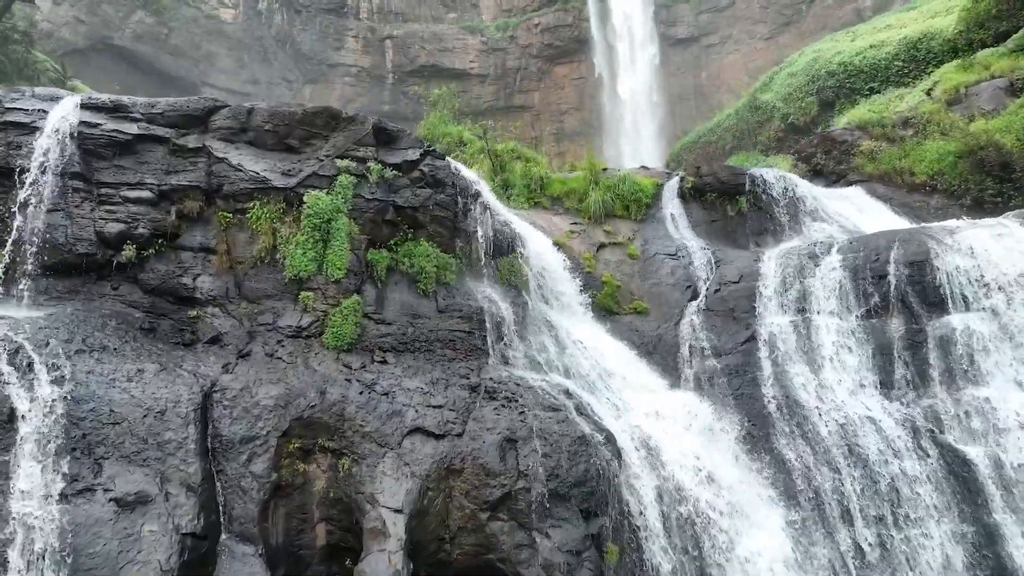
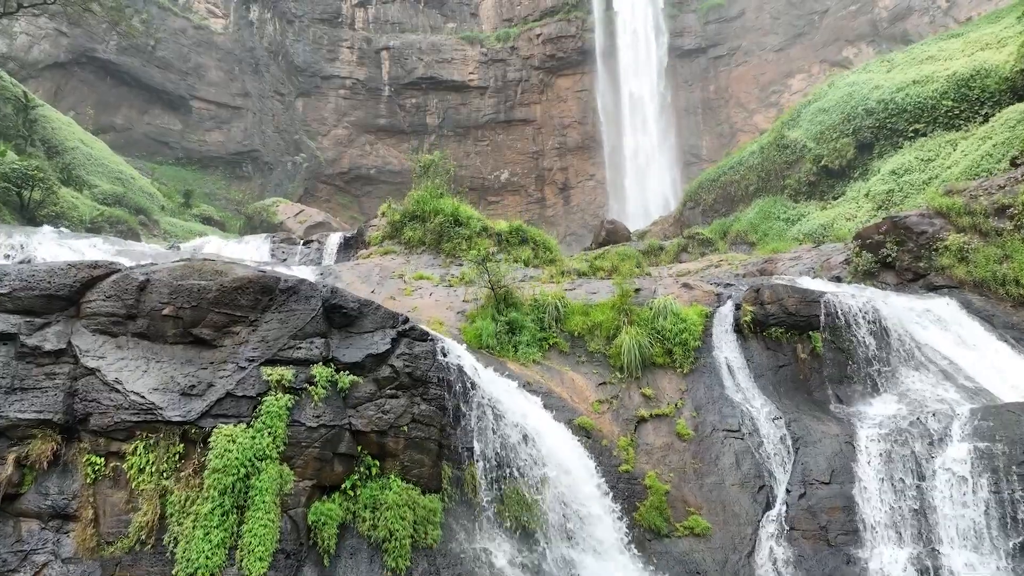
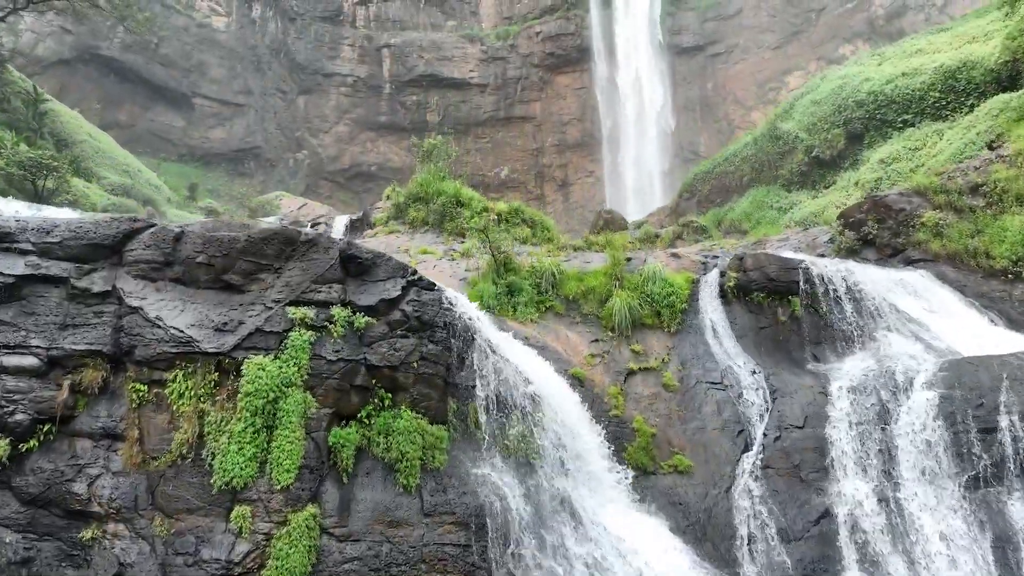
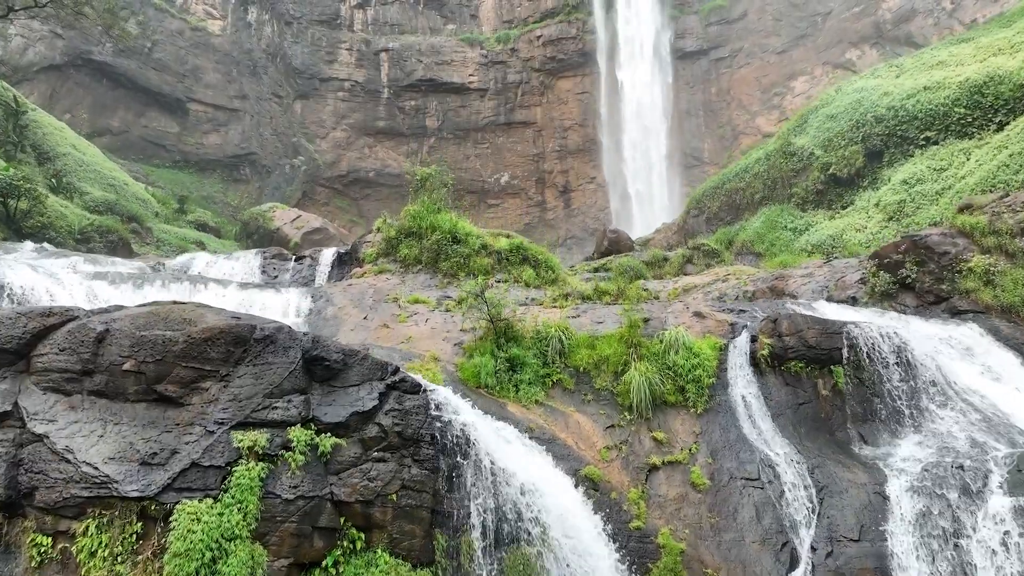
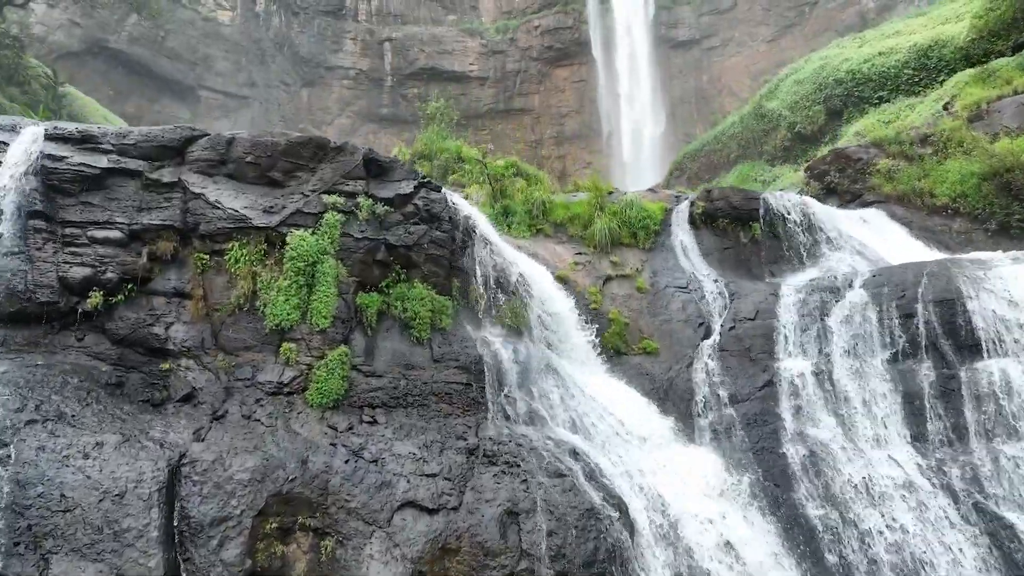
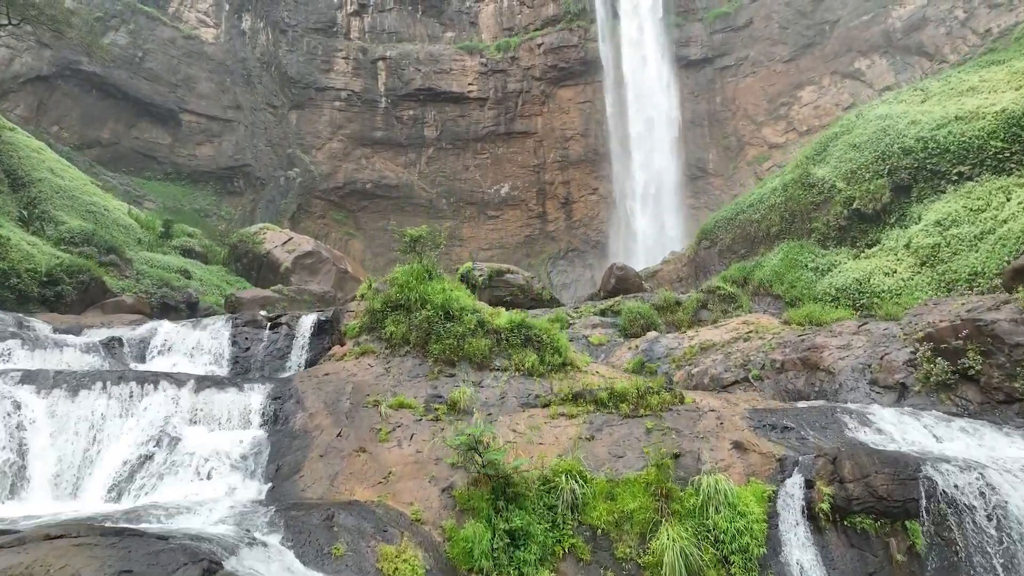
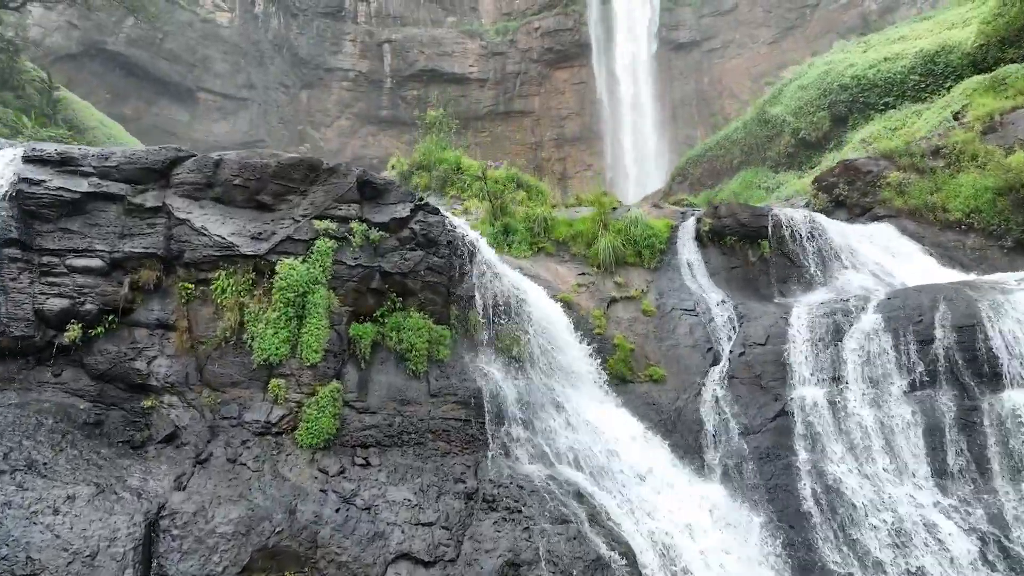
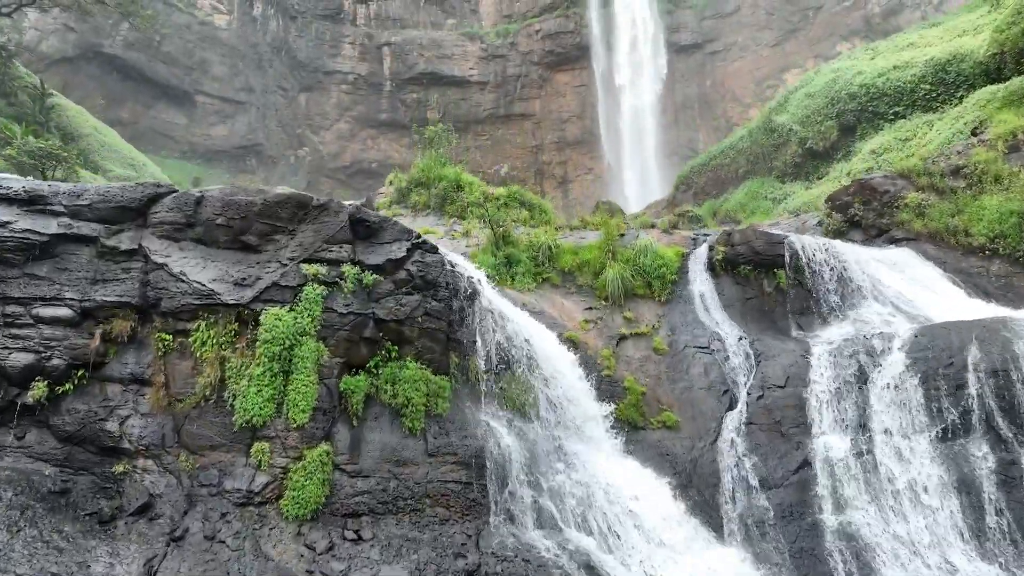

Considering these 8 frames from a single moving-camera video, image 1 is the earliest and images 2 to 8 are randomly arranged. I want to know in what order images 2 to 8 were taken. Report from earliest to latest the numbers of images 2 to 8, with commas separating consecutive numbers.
5, 7, 8, 3, 2, 4, 6
